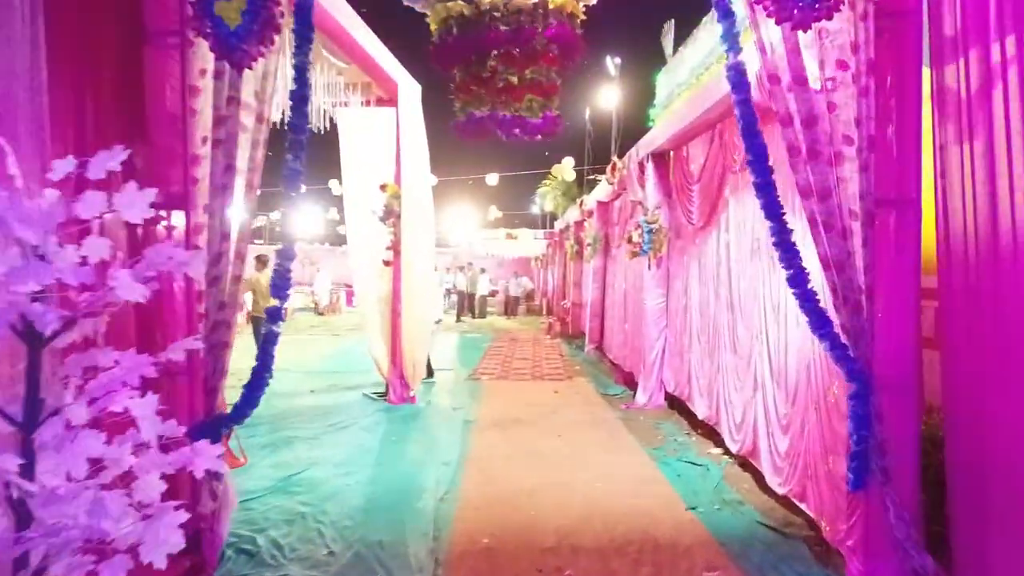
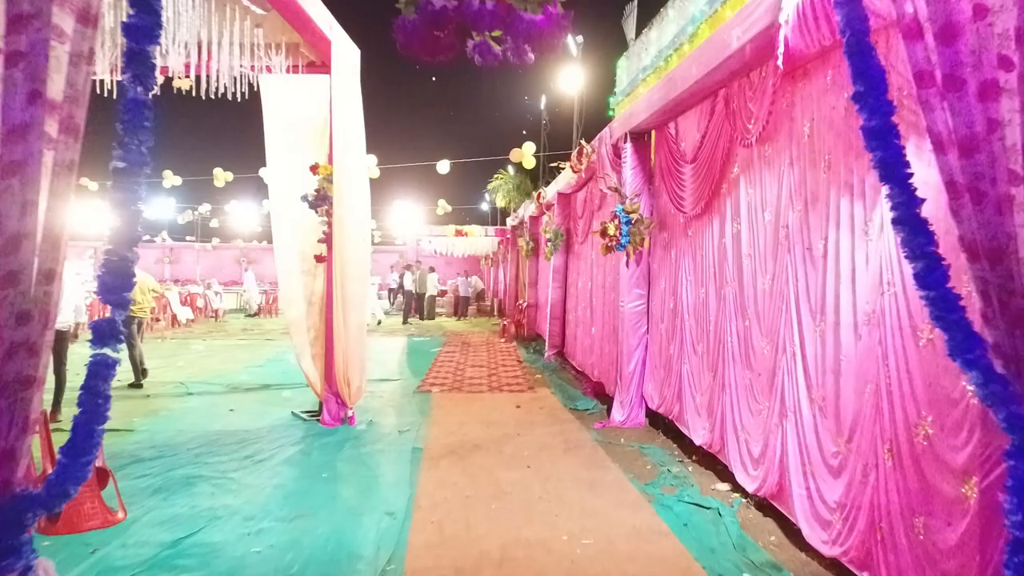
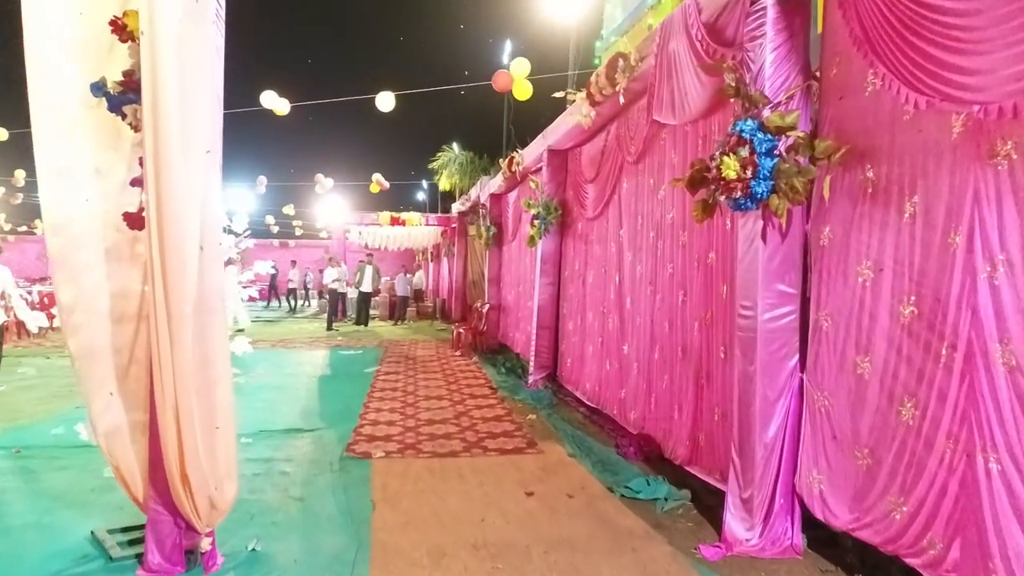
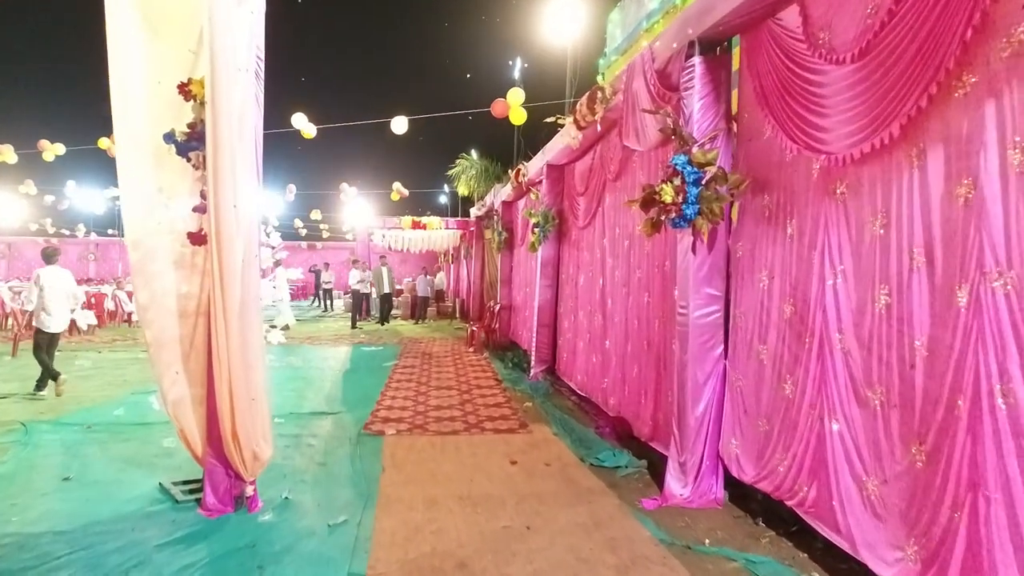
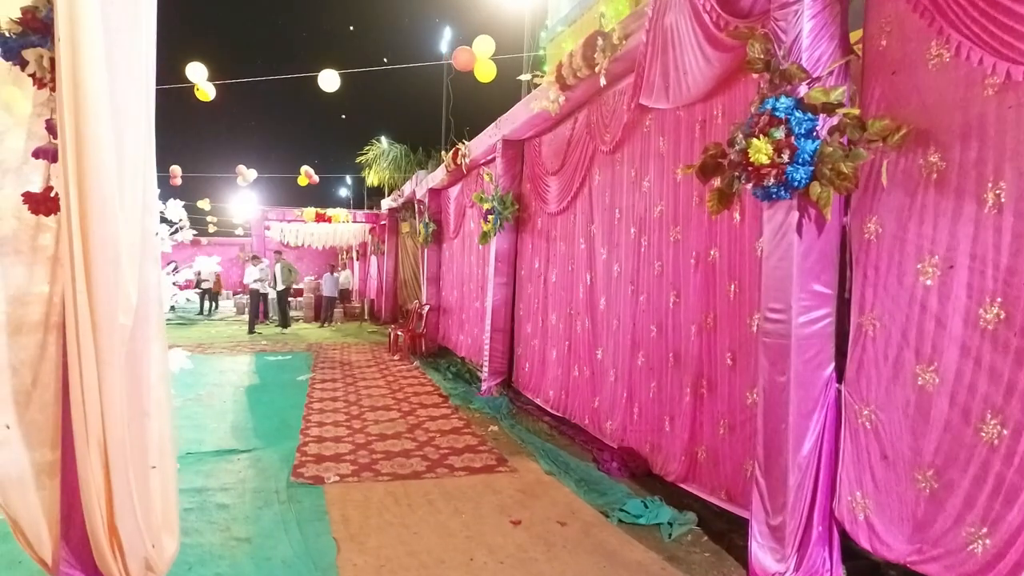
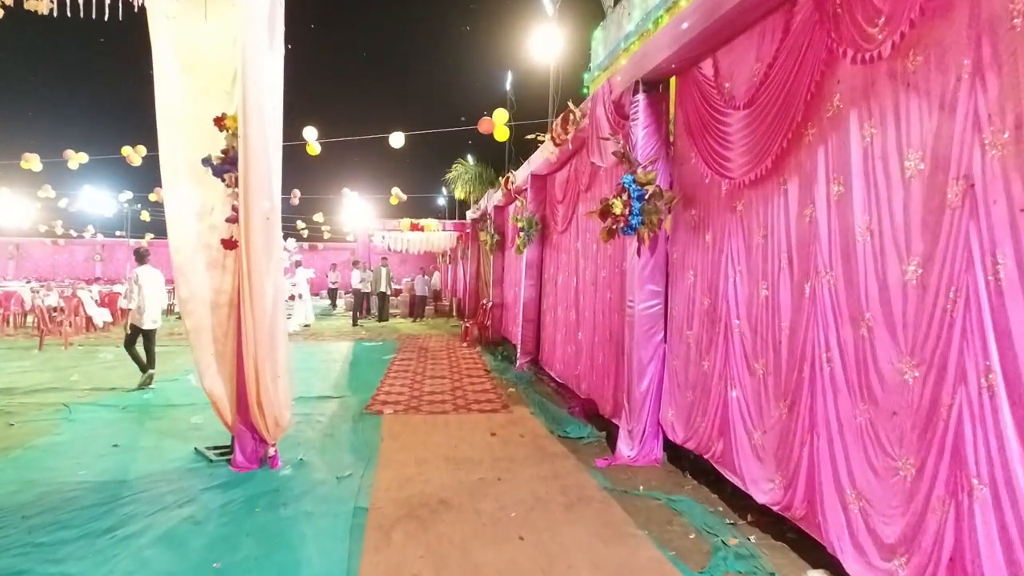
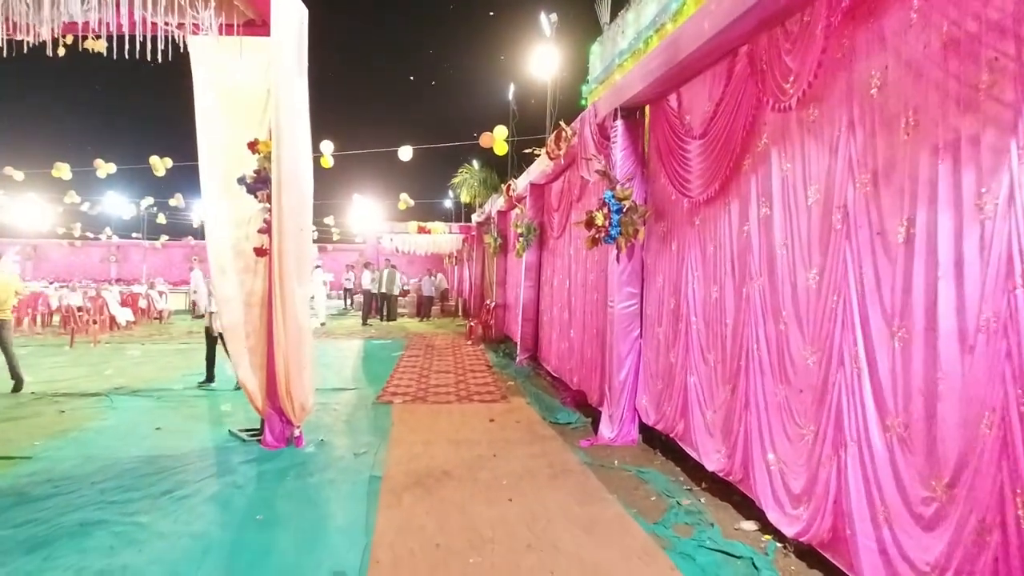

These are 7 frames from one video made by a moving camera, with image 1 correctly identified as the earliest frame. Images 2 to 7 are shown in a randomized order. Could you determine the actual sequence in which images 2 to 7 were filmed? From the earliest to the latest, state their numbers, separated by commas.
2, 7, 6, 4, 3, 5
